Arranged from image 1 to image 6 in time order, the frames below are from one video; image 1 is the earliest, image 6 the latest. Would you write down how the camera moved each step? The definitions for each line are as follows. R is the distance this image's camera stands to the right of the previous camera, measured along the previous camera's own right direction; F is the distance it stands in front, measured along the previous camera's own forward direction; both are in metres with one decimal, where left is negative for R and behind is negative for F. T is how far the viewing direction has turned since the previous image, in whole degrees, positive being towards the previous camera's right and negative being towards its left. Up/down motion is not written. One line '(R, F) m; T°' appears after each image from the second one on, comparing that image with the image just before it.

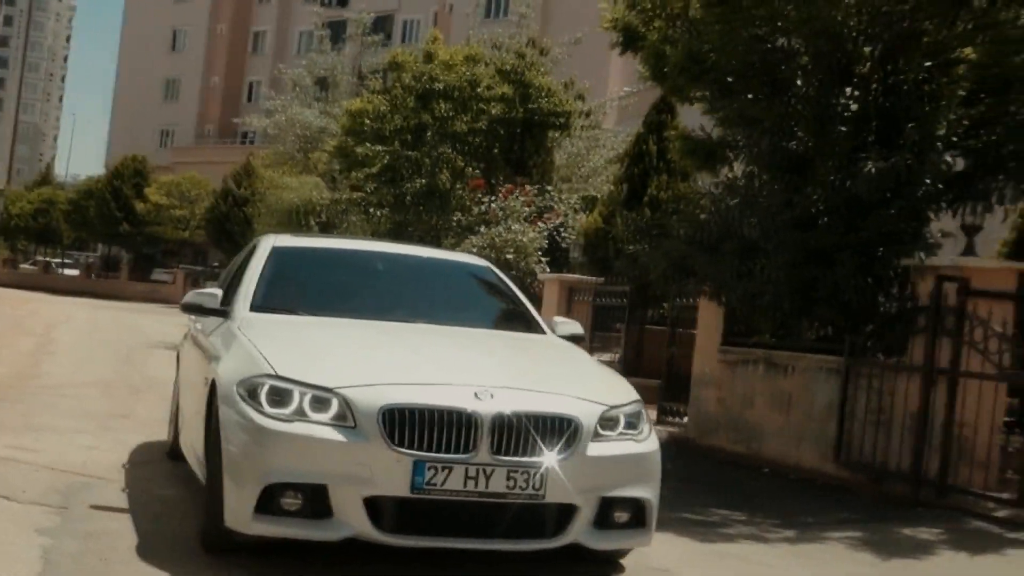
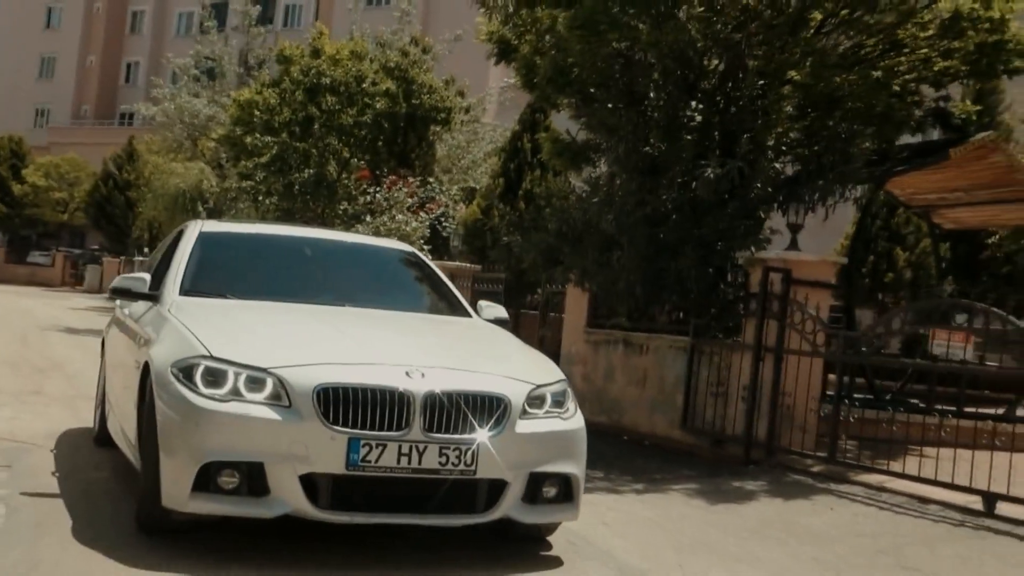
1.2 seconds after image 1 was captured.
(0.0, -1.2) m; +5°
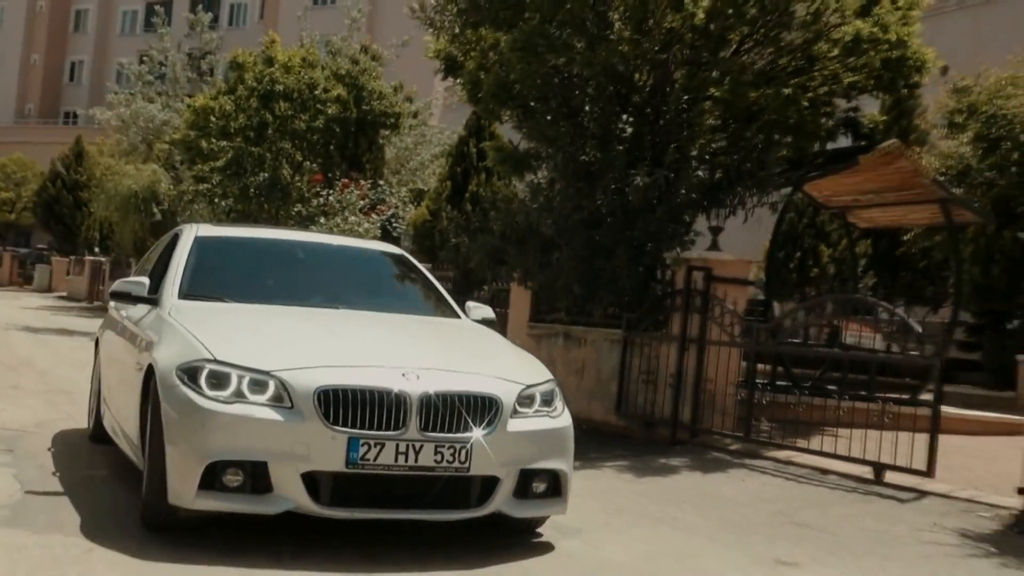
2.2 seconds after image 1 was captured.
(0.0, -1.0) m; +2°
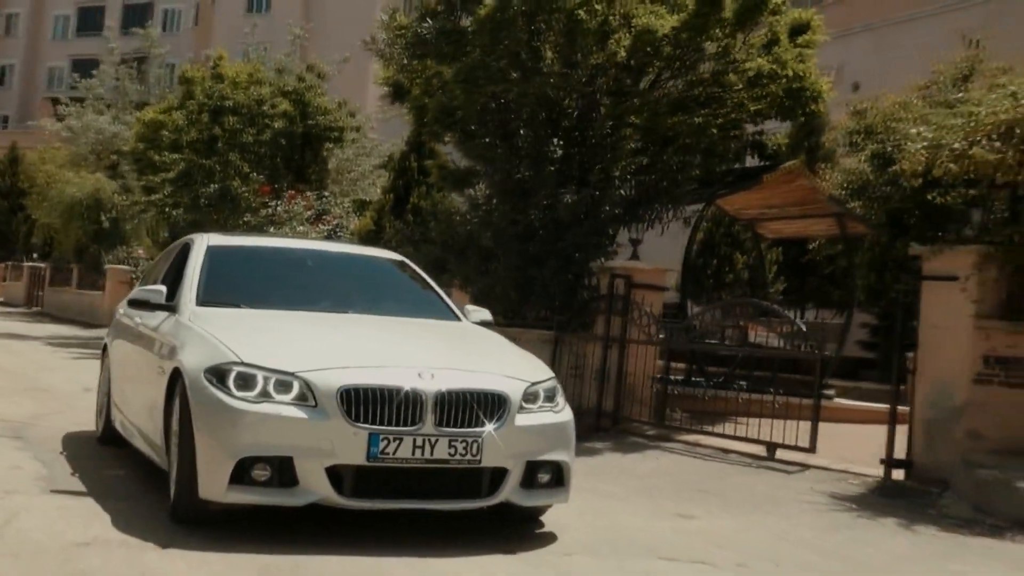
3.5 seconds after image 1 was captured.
(-0.1, -1.4) m; +3°
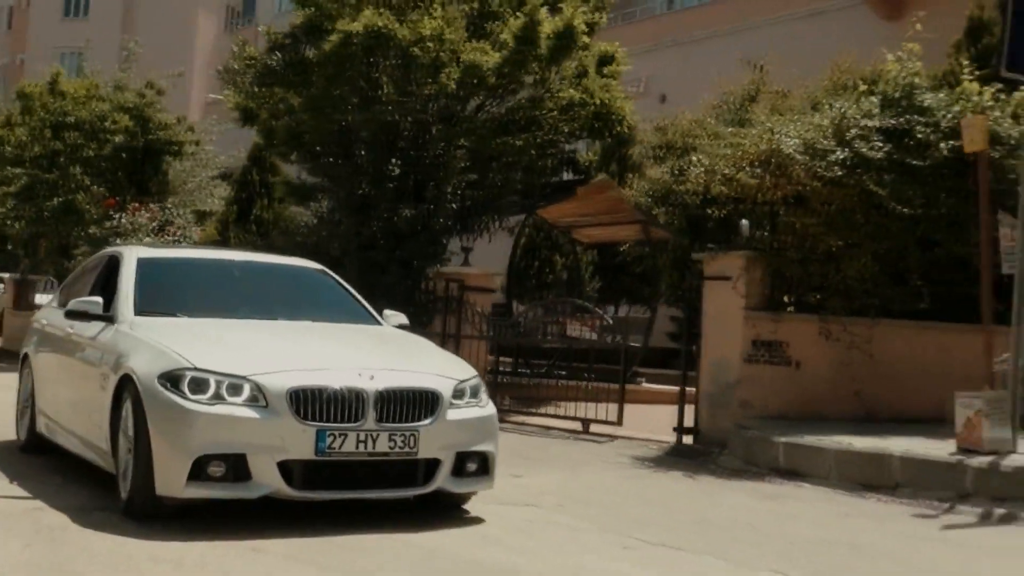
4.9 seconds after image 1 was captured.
(-0.2, -1.7) m; +8°
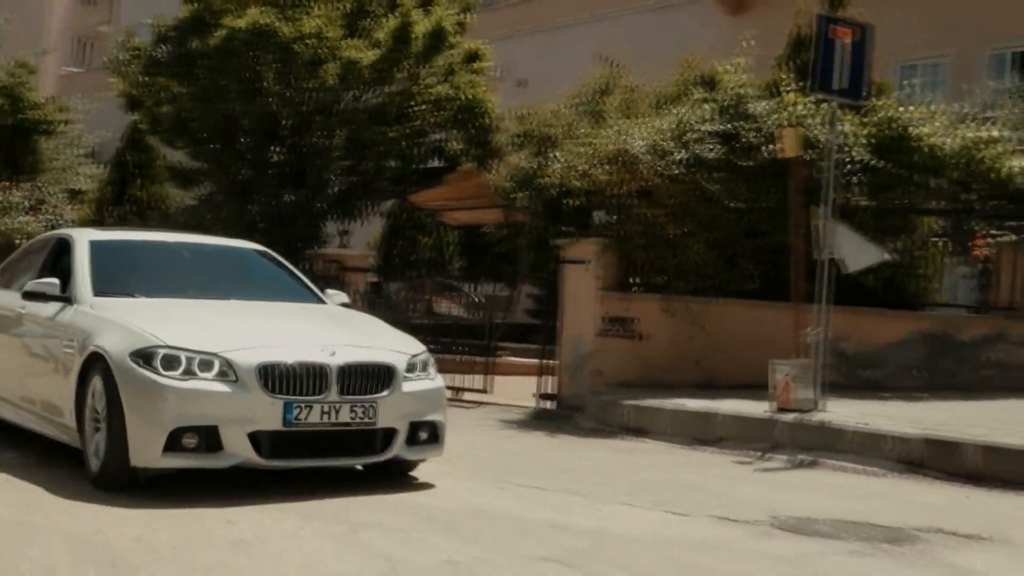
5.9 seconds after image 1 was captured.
(-0.2, -1.2) m; +6°
